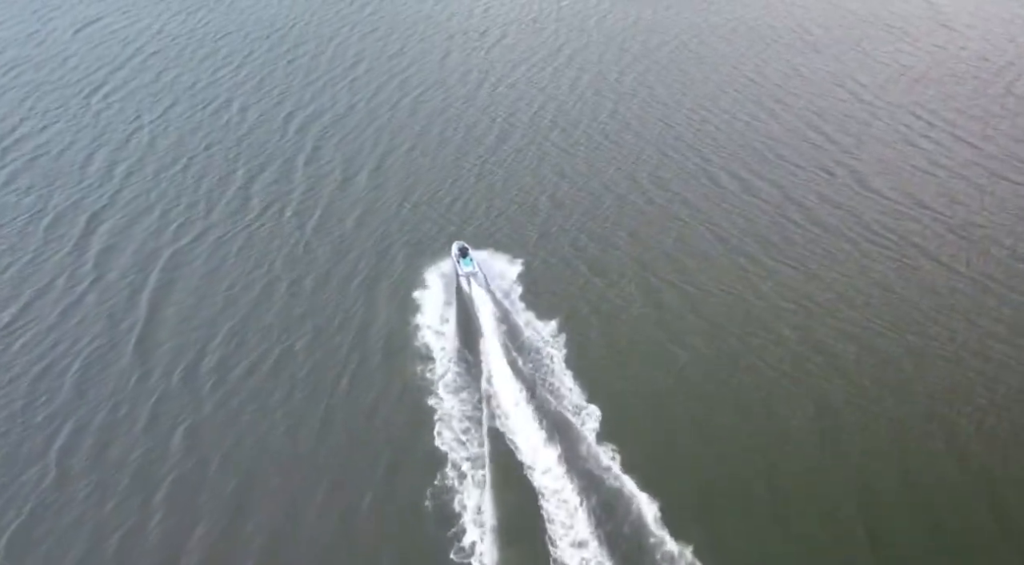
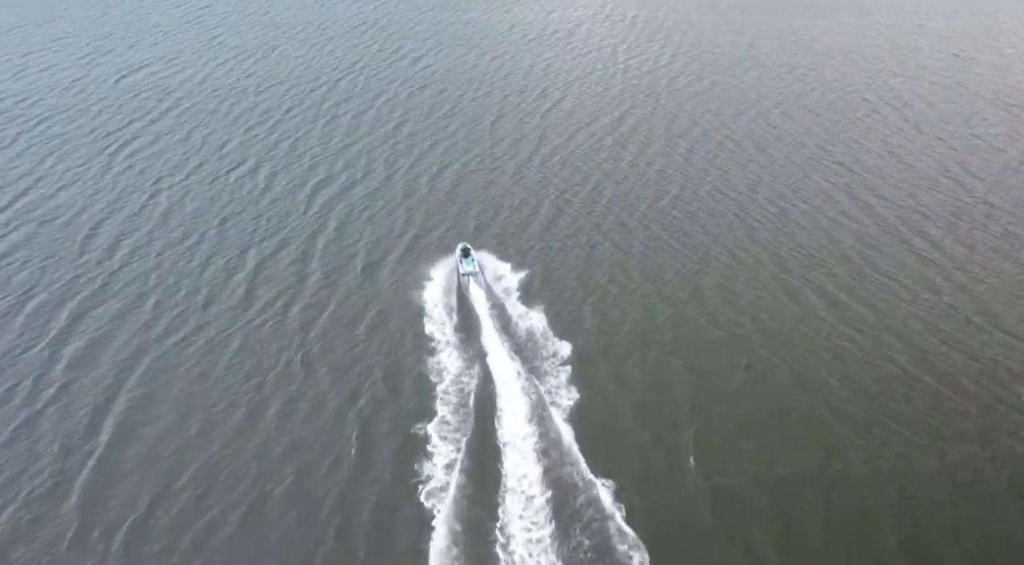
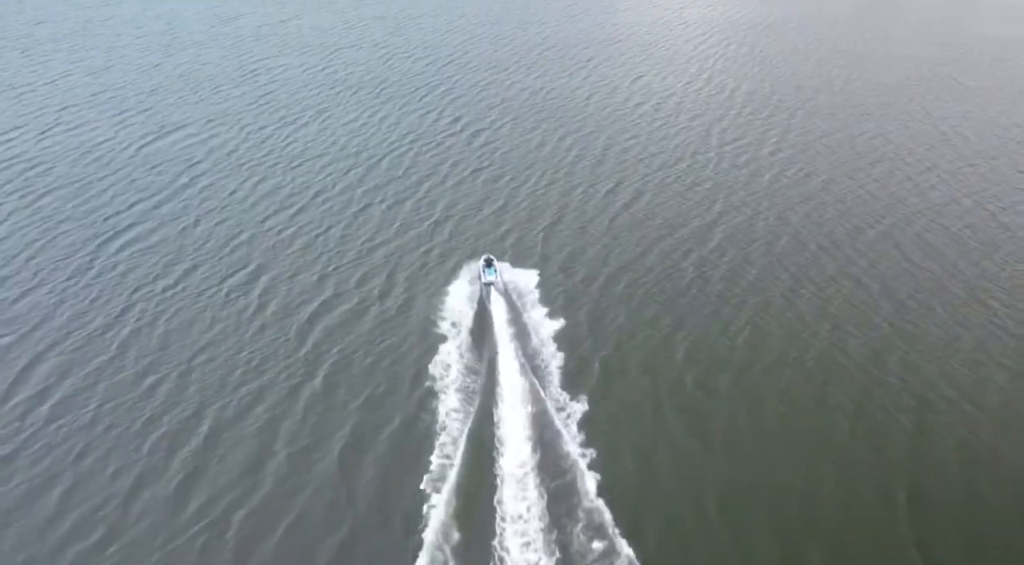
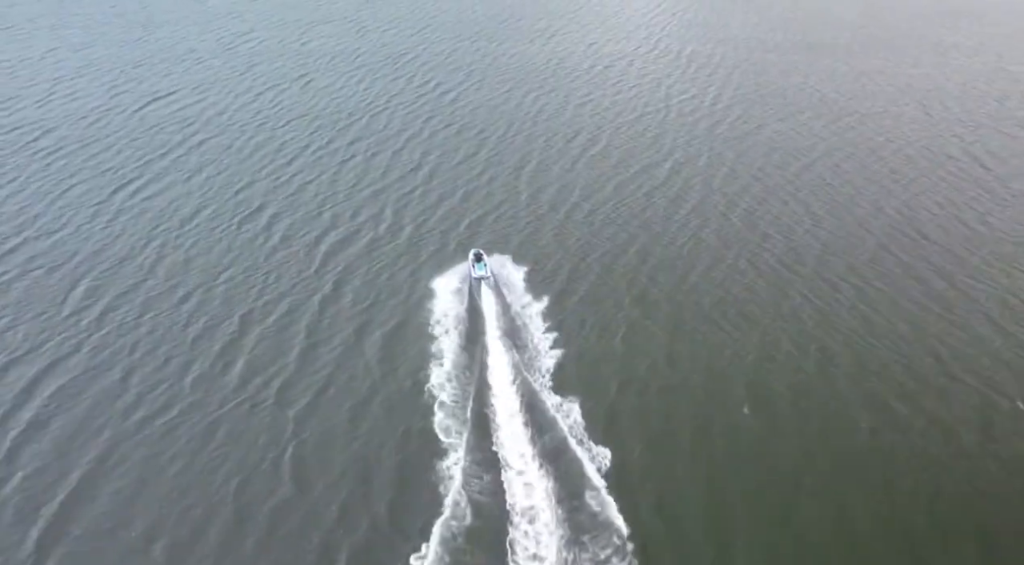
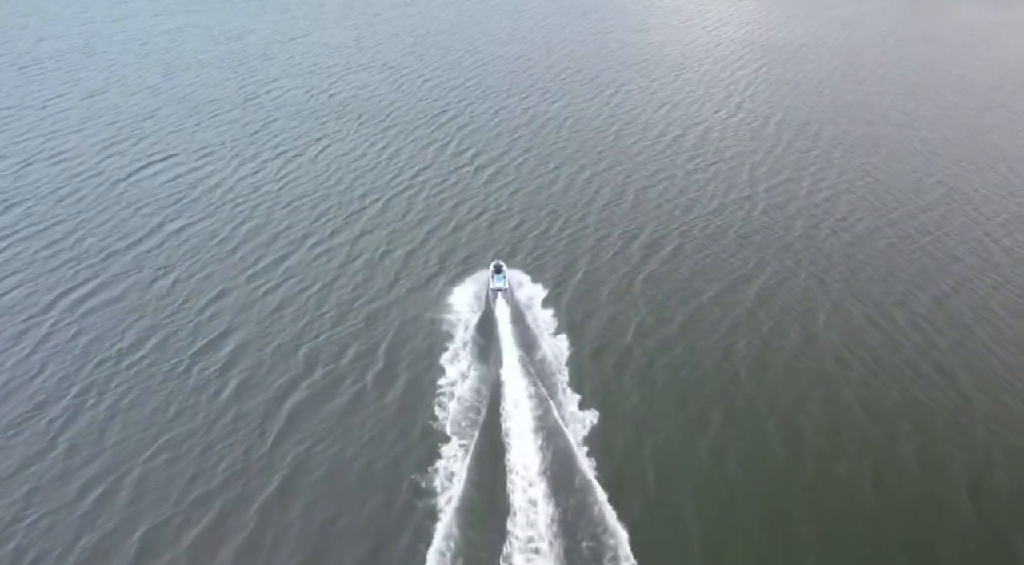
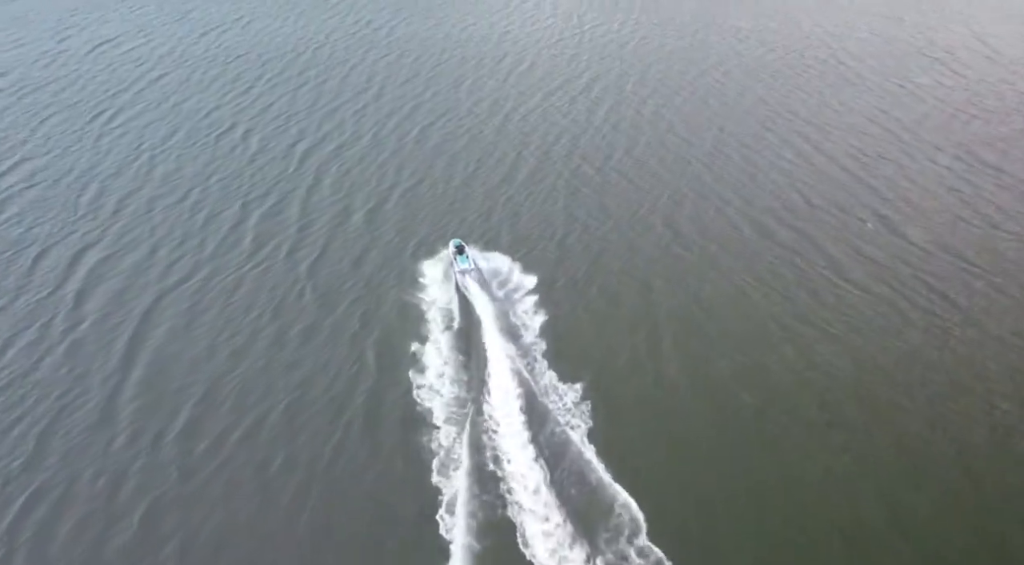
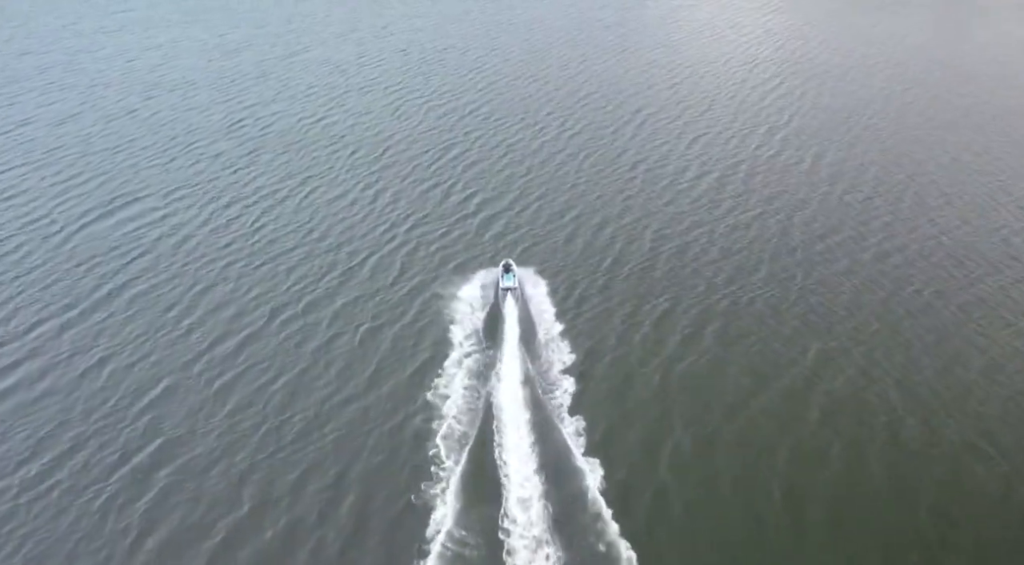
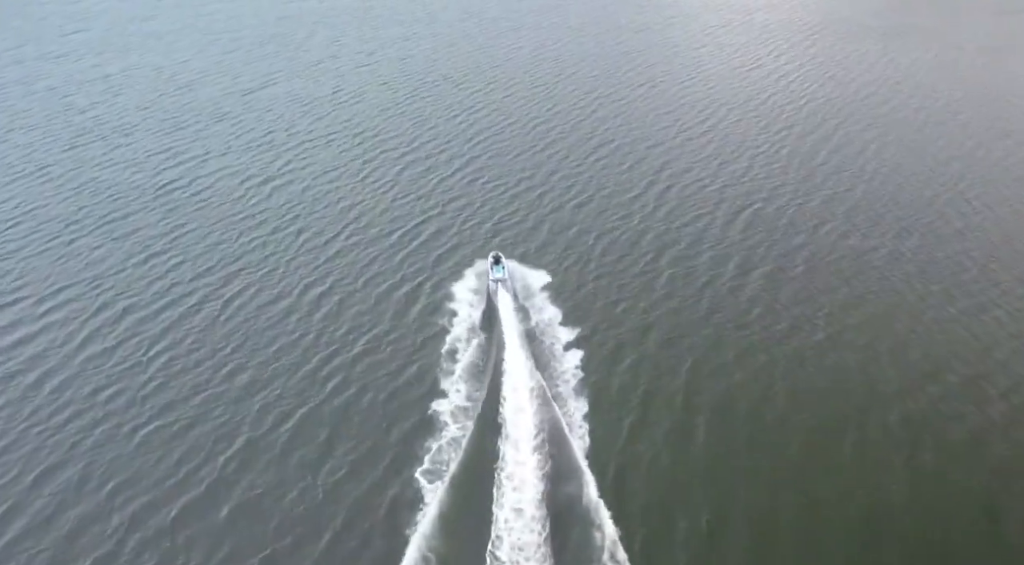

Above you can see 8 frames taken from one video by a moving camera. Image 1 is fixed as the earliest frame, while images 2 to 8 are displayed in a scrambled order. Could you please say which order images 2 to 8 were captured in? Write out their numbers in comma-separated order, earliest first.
6, 2, 4, 3, 5, 7, 8
